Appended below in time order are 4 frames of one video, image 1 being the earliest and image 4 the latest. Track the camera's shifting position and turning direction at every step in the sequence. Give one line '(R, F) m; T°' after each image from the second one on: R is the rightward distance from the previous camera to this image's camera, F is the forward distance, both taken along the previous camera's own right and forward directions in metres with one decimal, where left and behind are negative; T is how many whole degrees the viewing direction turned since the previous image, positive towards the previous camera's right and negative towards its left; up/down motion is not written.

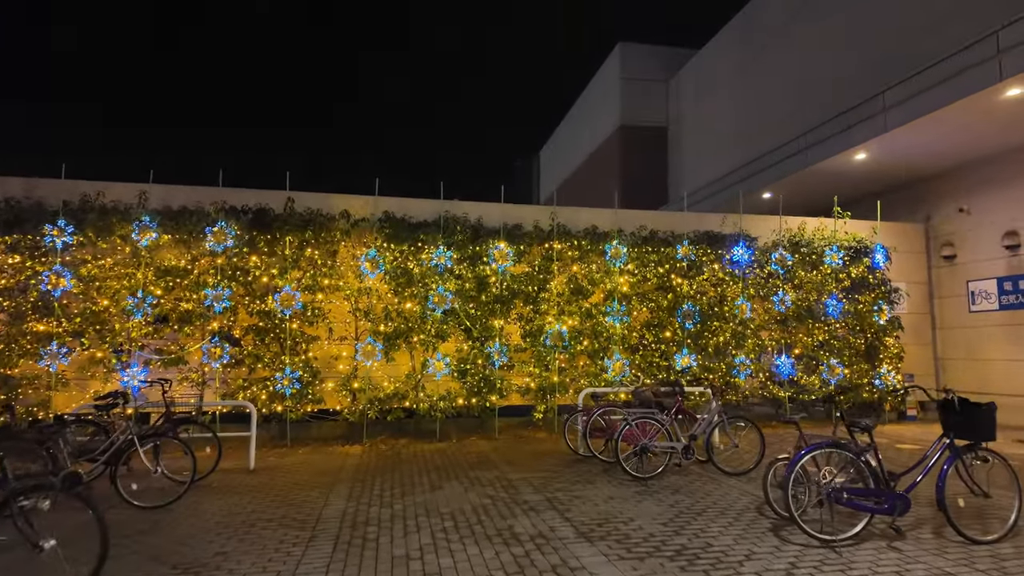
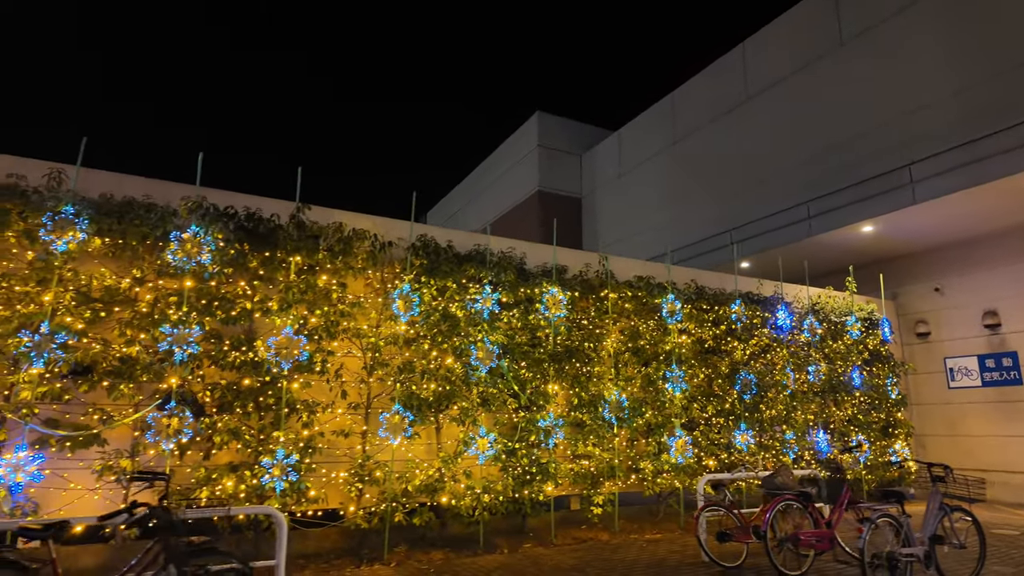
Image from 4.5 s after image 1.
(-2.6, +2.2) m; +16°
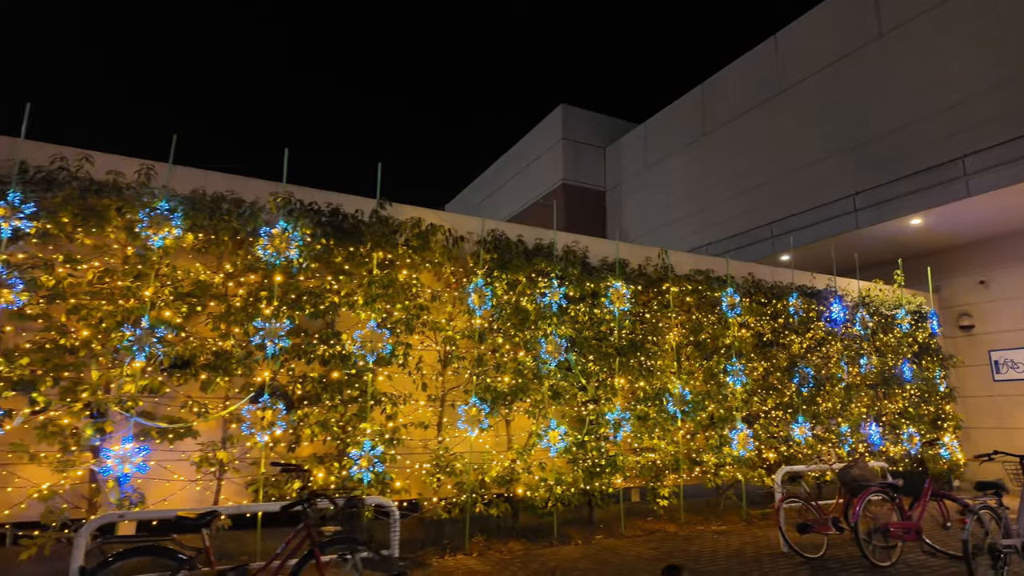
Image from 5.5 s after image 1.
(-0.7, -0.1) m; -1°
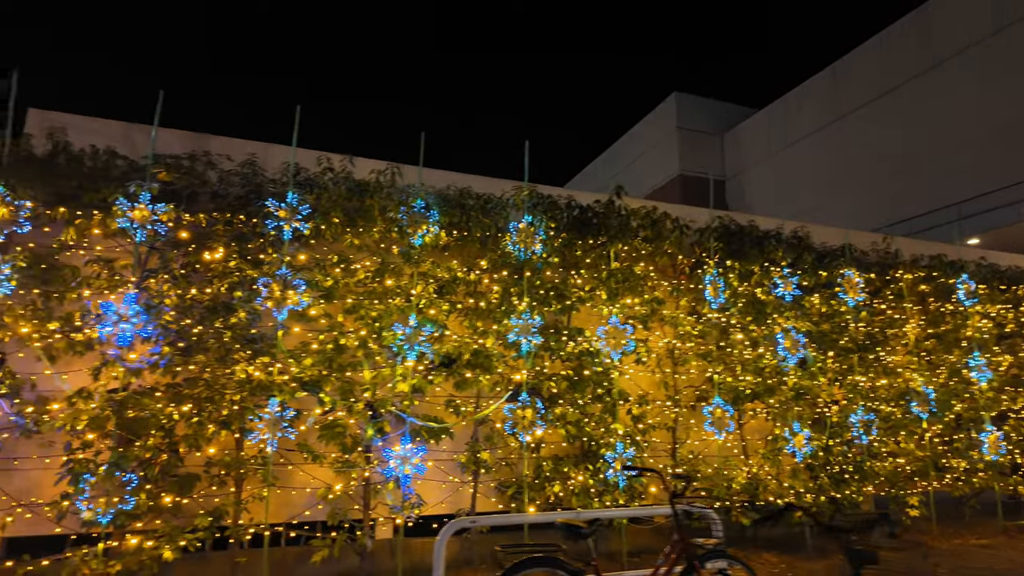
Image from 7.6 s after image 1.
(-1.6, +0.2) m; -7°
